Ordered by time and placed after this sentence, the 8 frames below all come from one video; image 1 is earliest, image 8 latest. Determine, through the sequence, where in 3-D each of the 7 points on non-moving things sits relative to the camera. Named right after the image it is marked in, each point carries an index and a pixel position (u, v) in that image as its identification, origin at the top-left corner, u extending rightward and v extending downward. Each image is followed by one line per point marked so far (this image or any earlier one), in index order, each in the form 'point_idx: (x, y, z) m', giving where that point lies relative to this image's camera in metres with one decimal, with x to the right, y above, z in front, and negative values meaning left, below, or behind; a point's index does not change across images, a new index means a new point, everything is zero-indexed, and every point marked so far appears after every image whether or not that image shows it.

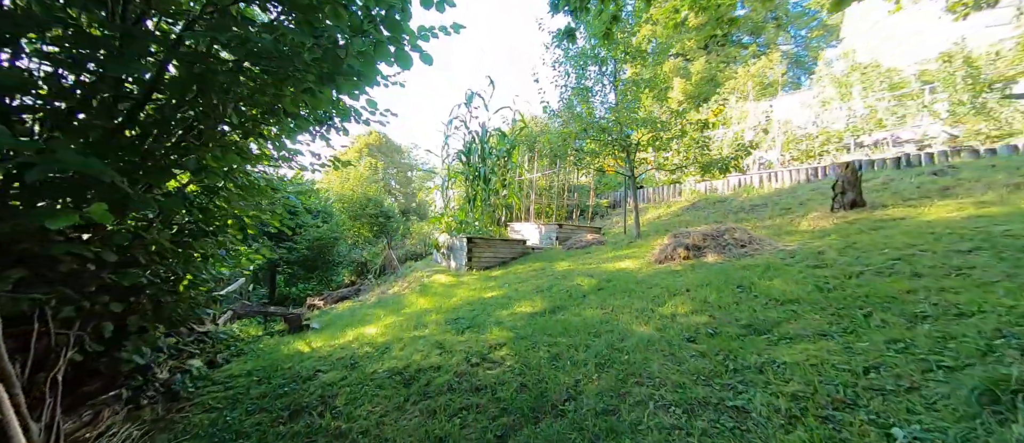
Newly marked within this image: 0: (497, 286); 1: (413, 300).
0: (-0.2, -0.7, +3.9) m
1: (-1.1, -0.9, +4.2) m
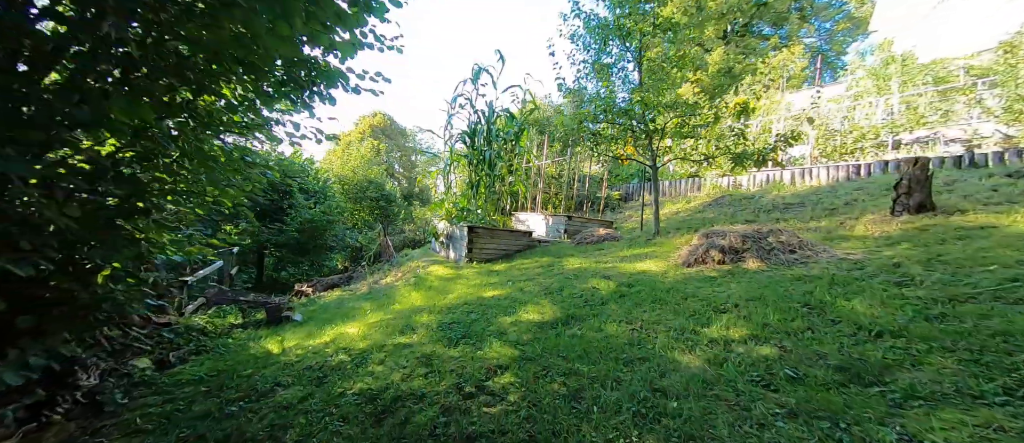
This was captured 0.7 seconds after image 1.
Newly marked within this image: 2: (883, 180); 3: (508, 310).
0: (-0.1, -0.6, +3.5) m
1: (-1.1, -0.8, +3.8) m
2: (+4.2, +0.5, +4.1) m
3: (0.0, -0.6, +2.5) m
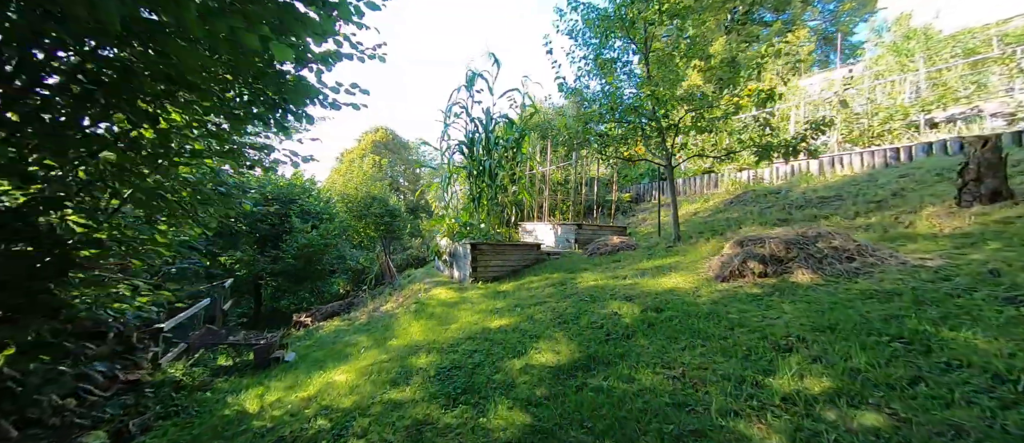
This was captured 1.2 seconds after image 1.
0: (0.0, -0.7, +3.1) m
1: (-1.0, -1.0, +3.5) m
2: (+4.2, +0.6, +3.7) m
3: (0.0, -0.7, +2.1) m
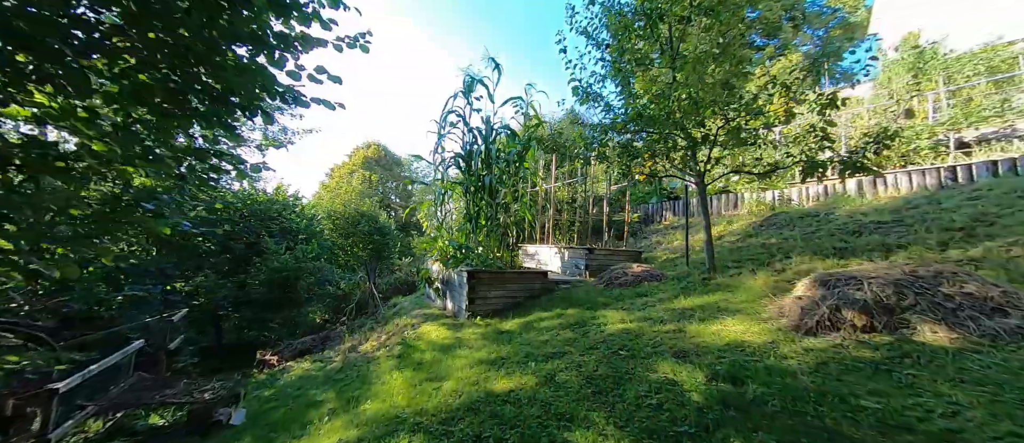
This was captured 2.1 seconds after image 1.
0: (0.0, -0.9, +2.4) m
1: (-1.0, -1.2, +2.8) m
2: (+4.2, +0.3, +3.2) m
3: (+0.1, -0.9, +1.5) m
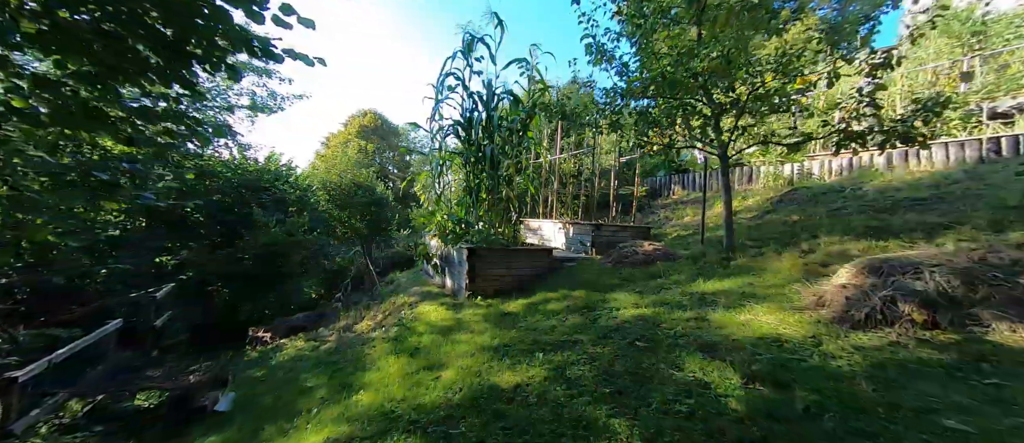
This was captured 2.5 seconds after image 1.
0: (+0.1, -0.8, +2.2) m
1: (-0.9, -1.0, +2.6) m
2: (+4.3, +0.5, +2.9) m
3: (+0.2, -0.8, +1.3) m
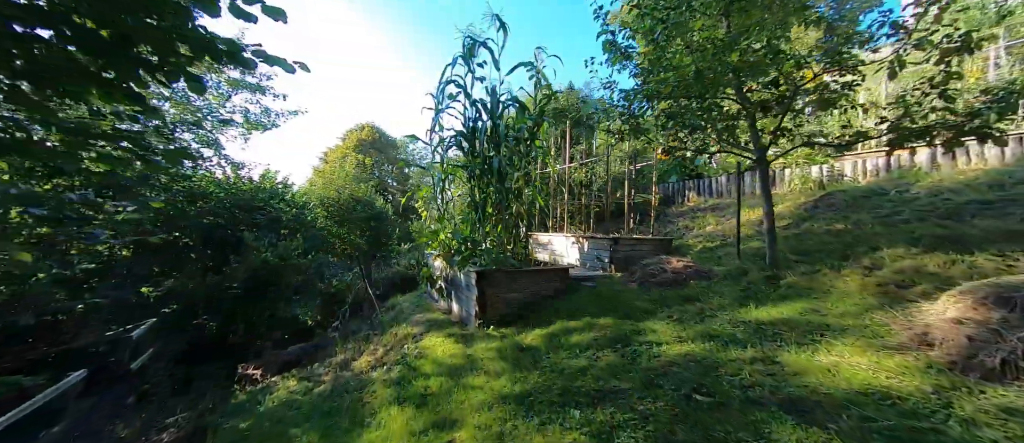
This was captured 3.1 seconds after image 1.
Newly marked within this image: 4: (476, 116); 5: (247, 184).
0: (+0.2, -0.9, +1.9) m
1: (-0.8, -1.2, +2.2) m
2: (+4.4, +0.5, +2.5) m
3: (+0.3, -0.9, +0.9) m
4: (-0.4, +1.1, +4.0) m
5: (-4.3, +0.6, +6.0) m
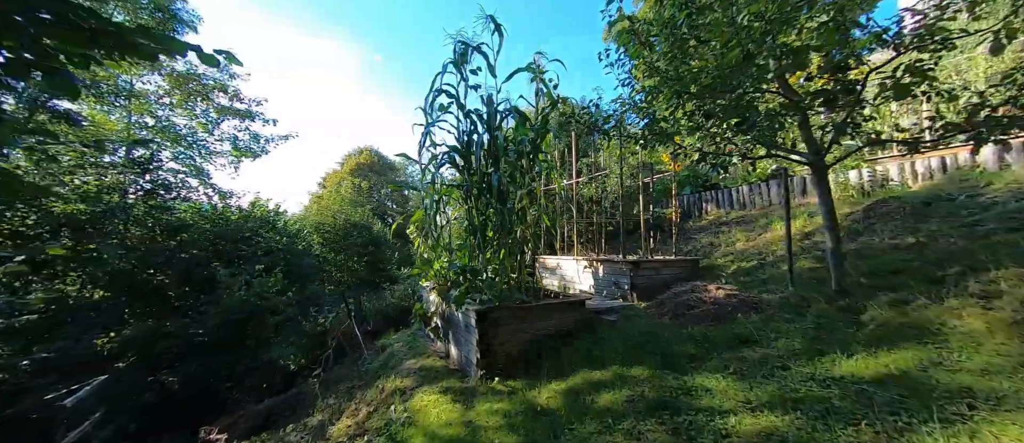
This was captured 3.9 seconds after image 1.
0: (+0.2, -1.0, +1.3) m
1: (-0.7, -1.3, +1.6) m
2: (+4.4, +0.5, +2.0) m
3: (+0.3, -1.0, +0.3) m
4: (-0.4, +0.9, +3.5) m
5: (-4.3, +0.1, +5.5) m
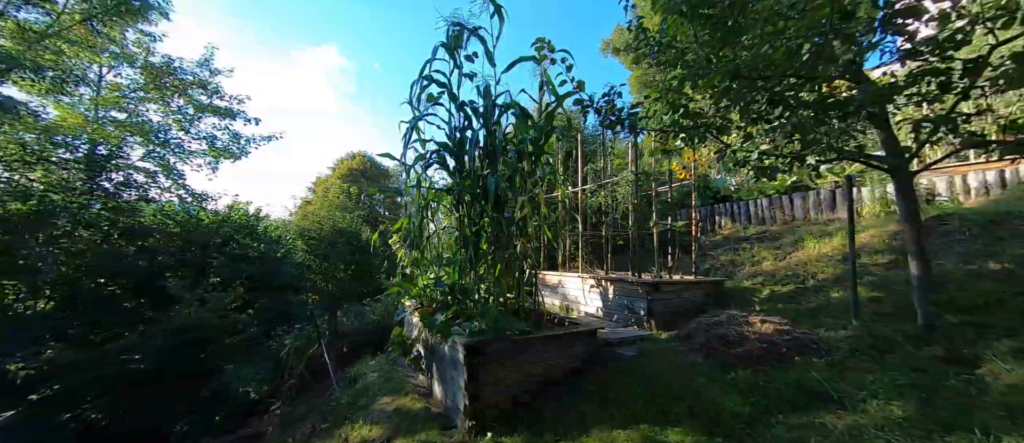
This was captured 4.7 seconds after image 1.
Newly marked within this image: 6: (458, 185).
0: (+0.3, -1.1, +0.8) m
1: (-0.7, -1.4, +1.1) m
2: (+4.4, +0.3, +1.6) m
3: (+0.4, -1.0, -0.2) m
4: (-0.4, +0.8, +3.0) m
5: (-4.3, 0.0, +4.9) m
6: (-0.5, +0.3, +3.0) m
